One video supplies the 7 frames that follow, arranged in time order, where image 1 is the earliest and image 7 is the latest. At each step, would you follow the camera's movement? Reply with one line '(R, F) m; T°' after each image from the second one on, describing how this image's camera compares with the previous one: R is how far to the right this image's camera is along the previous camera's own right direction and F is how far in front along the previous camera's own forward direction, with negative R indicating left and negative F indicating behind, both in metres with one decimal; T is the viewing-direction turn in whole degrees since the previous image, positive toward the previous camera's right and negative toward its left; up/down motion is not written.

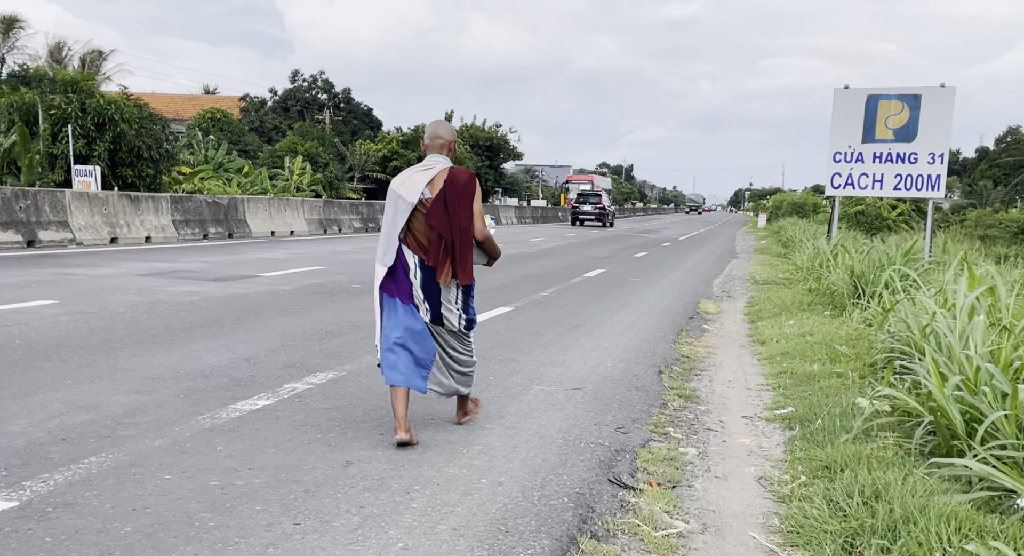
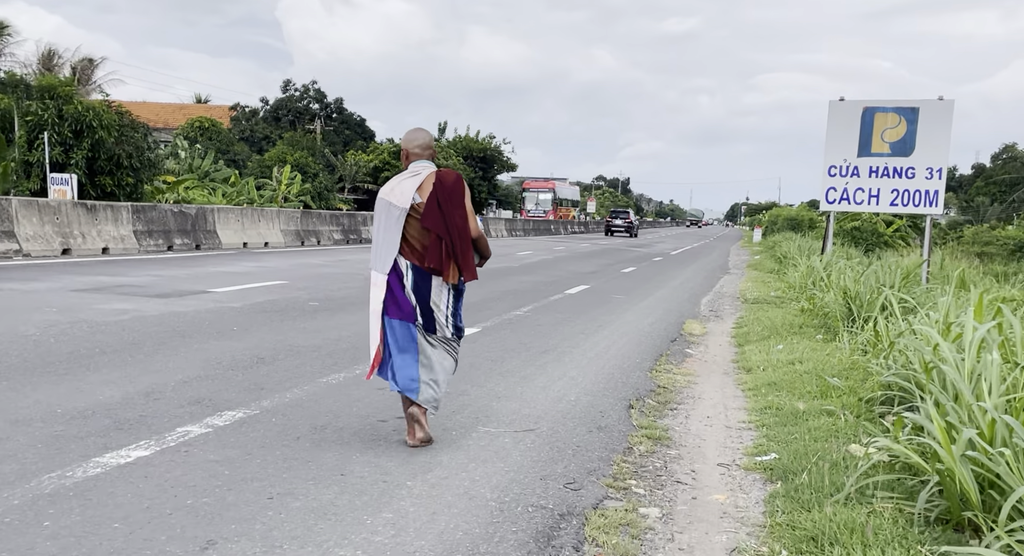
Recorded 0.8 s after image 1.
(+0.3, +0.8) m; 0°
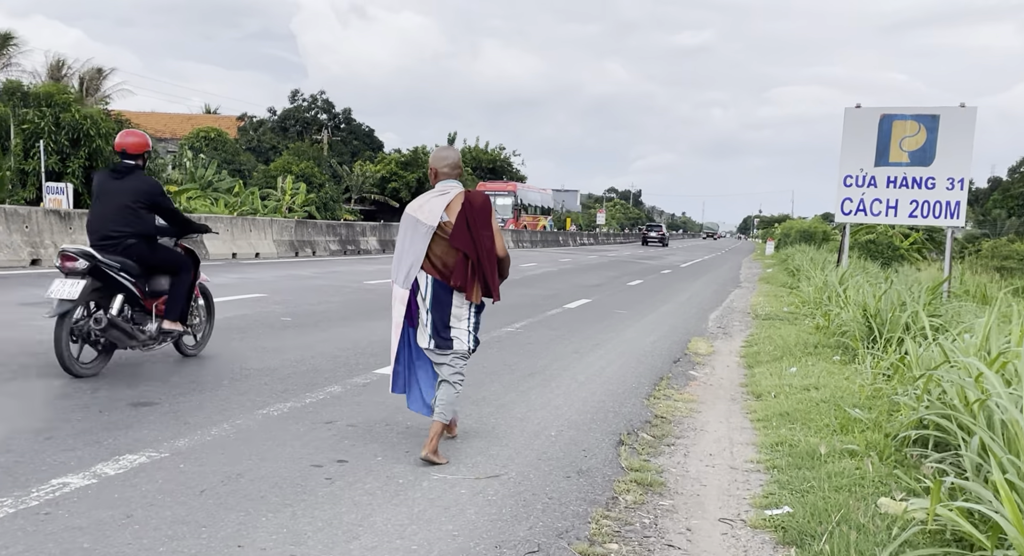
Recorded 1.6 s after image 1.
(+0.2, +0.8) m; -1°
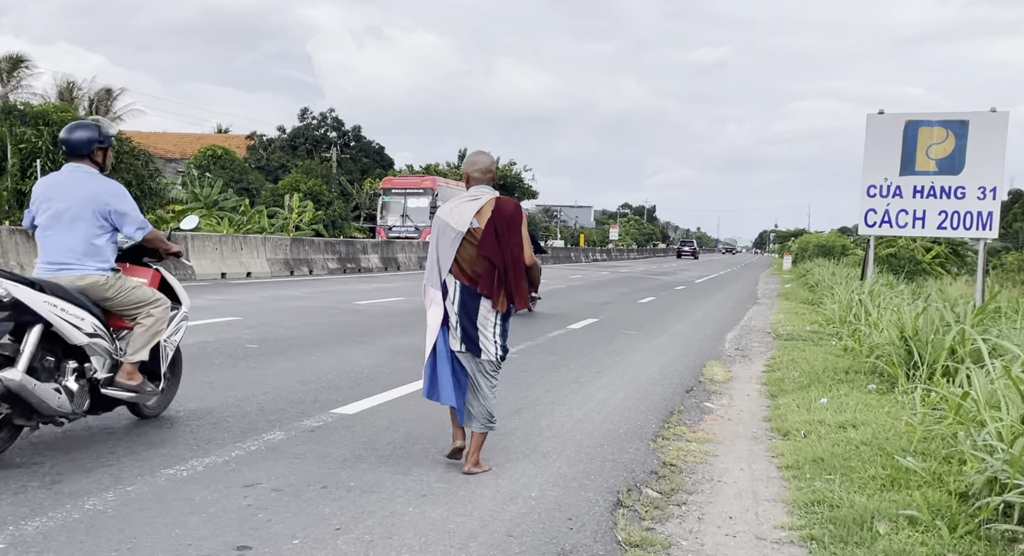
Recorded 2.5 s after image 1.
(+0.2, +1.0) m; -1°
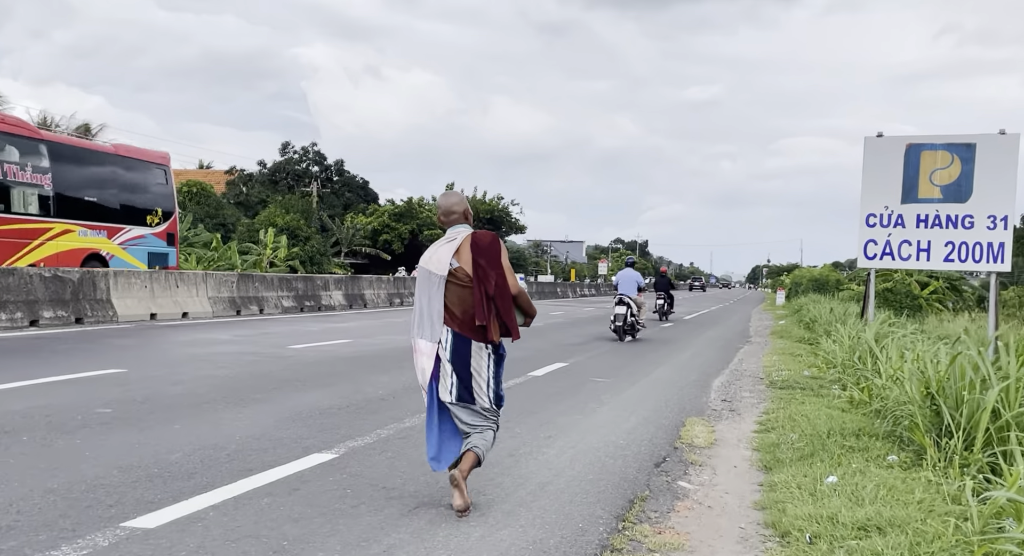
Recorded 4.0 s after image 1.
(+0.5, +1.8) m; 0°
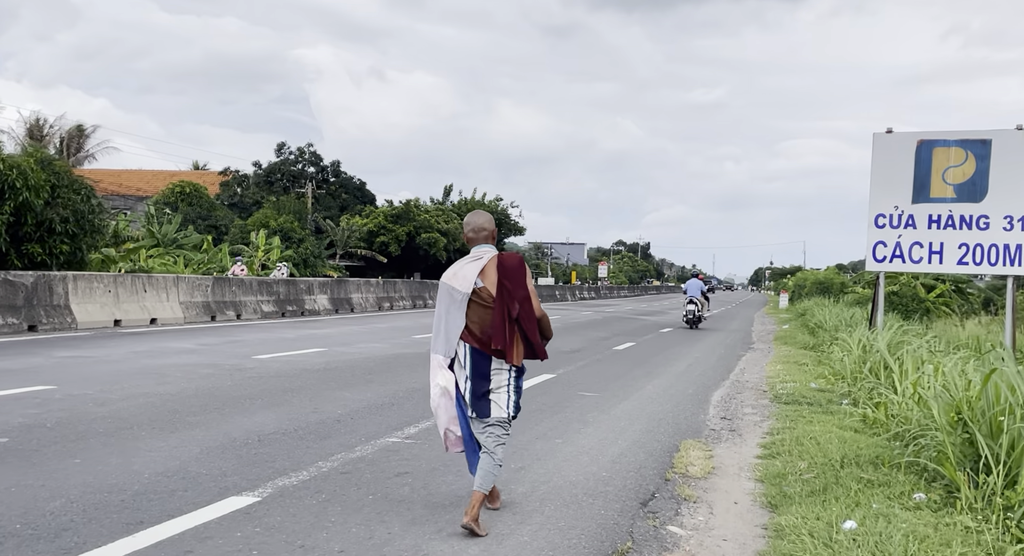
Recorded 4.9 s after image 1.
(+0.2, +1.0) m; 0°
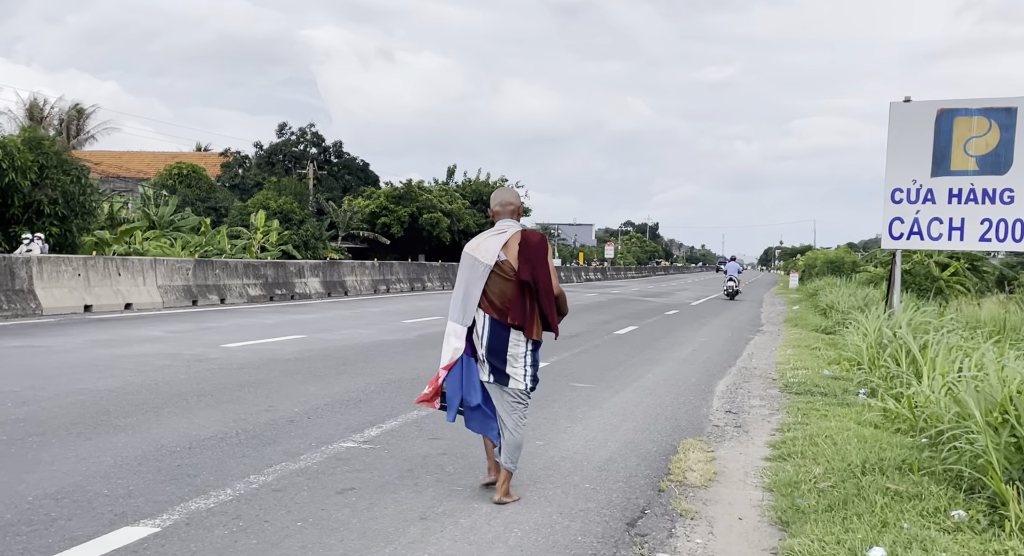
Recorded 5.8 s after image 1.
(+0.2, +0.9) m; -1°
